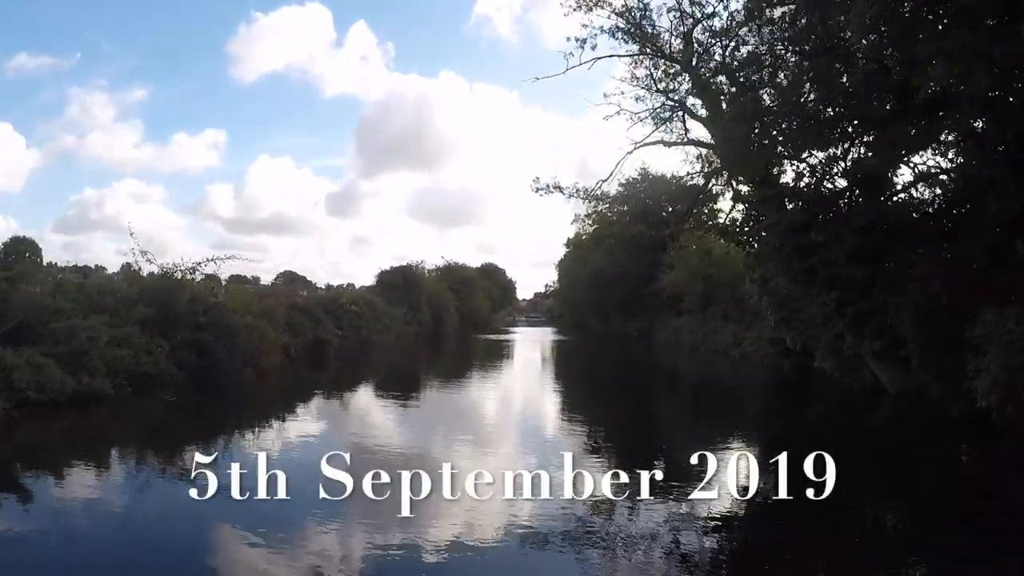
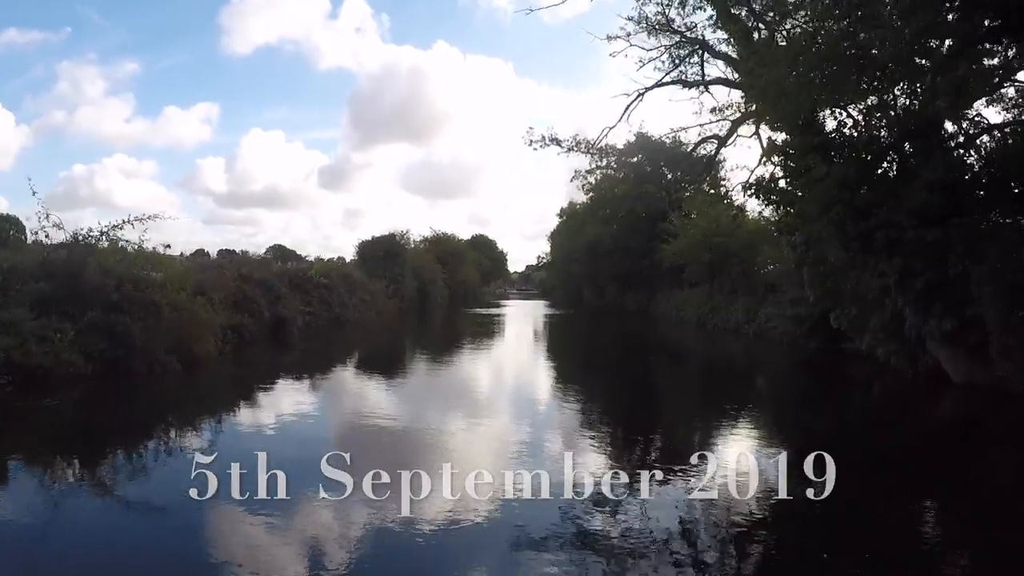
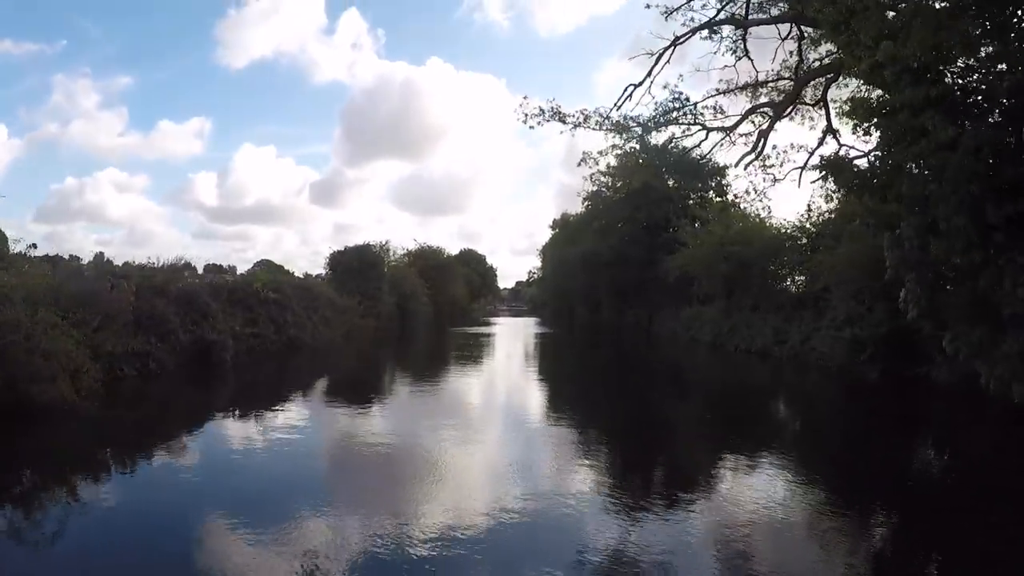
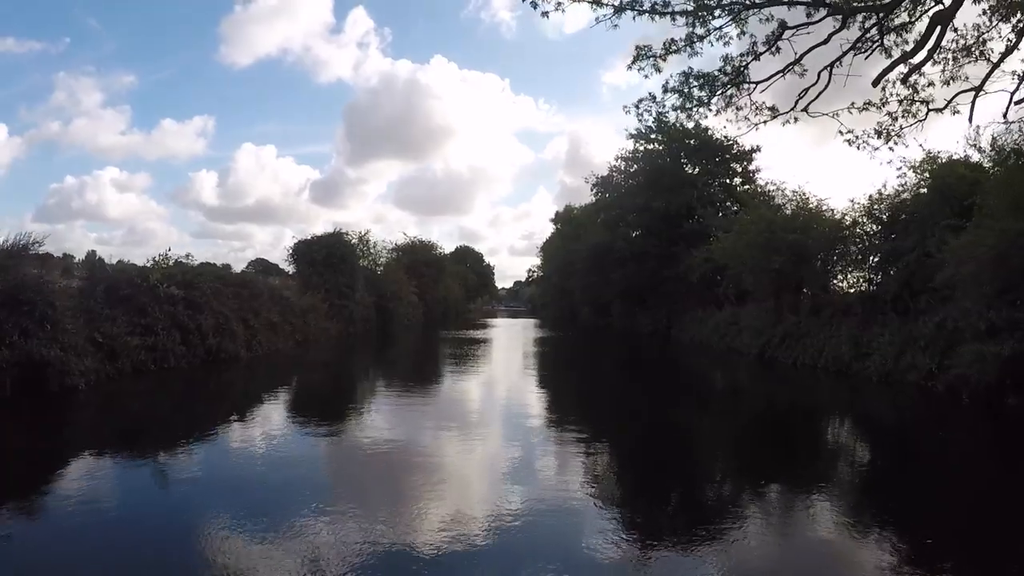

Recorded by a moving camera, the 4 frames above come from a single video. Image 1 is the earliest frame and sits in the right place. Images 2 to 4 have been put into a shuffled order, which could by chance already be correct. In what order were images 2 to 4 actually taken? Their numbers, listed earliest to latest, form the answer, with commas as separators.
2, 3, 4
